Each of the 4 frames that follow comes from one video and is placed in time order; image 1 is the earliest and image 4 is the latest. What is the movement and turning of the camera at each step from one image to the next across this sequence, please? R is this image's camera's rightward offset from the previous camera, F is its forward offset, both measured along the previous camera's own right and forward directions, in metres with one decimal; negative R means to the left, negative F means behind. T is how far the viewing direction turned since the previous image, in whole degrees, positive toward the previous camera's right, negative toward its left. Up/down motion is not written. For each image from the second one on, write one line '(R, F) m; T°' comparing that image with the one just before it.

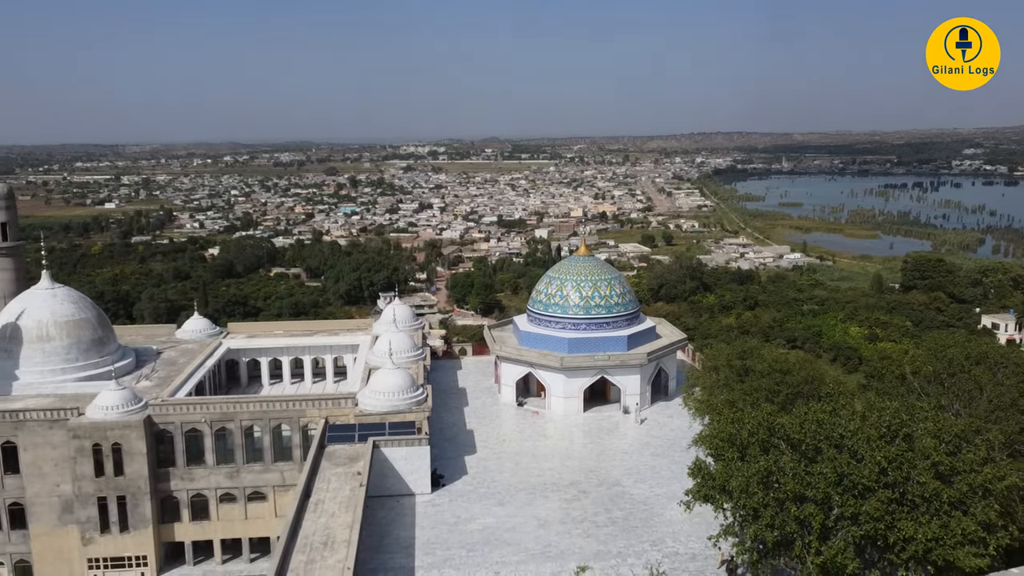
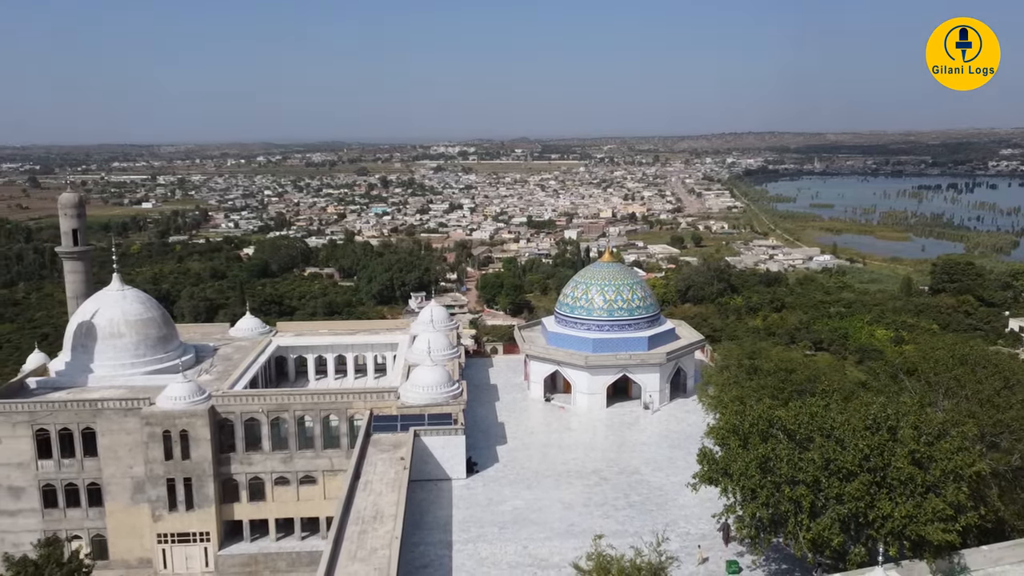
(0.0, -1.4) m; -2°
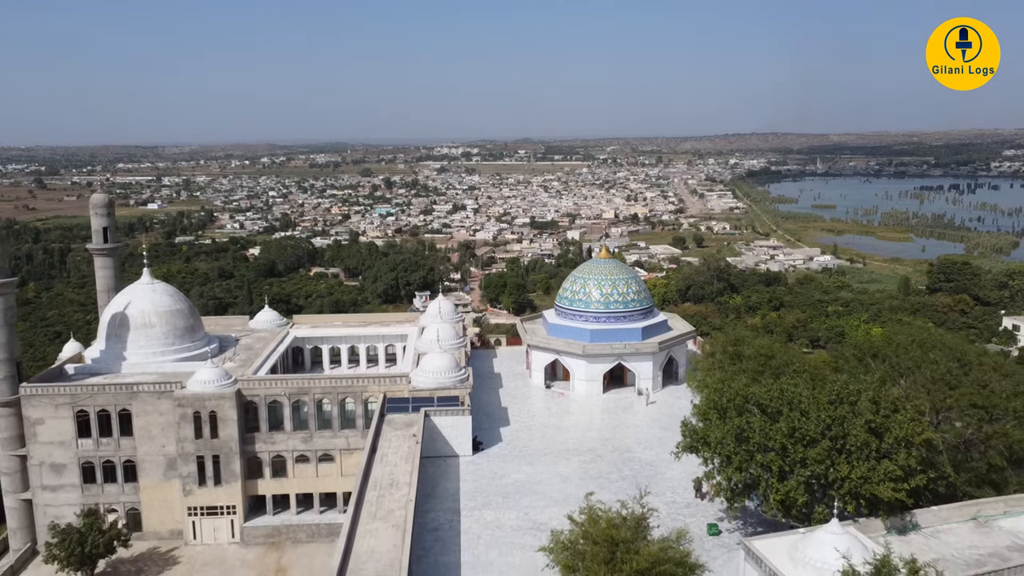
(0.0, -1.4) m; 0°
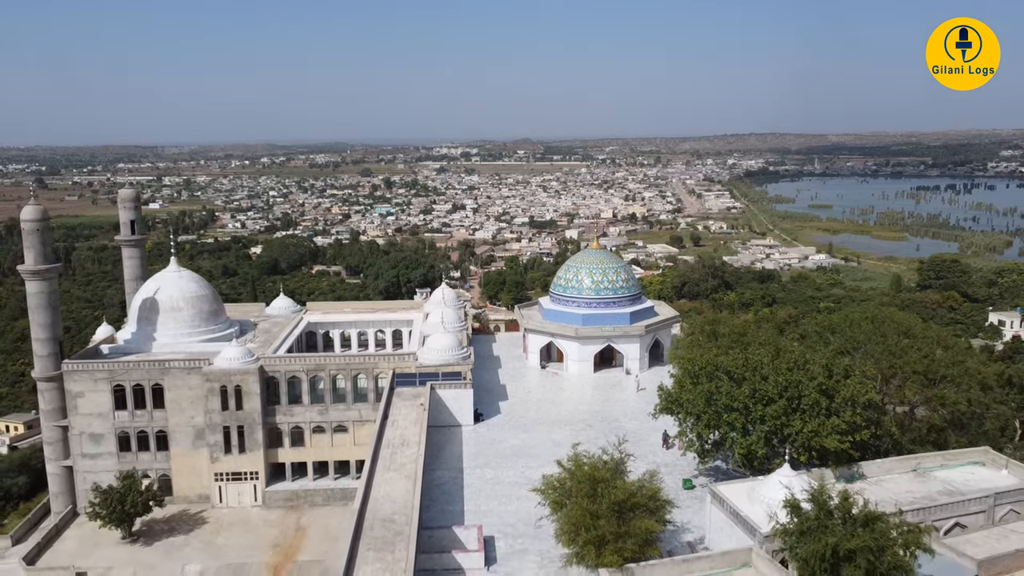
(0.0, -1.8) m; 0°
